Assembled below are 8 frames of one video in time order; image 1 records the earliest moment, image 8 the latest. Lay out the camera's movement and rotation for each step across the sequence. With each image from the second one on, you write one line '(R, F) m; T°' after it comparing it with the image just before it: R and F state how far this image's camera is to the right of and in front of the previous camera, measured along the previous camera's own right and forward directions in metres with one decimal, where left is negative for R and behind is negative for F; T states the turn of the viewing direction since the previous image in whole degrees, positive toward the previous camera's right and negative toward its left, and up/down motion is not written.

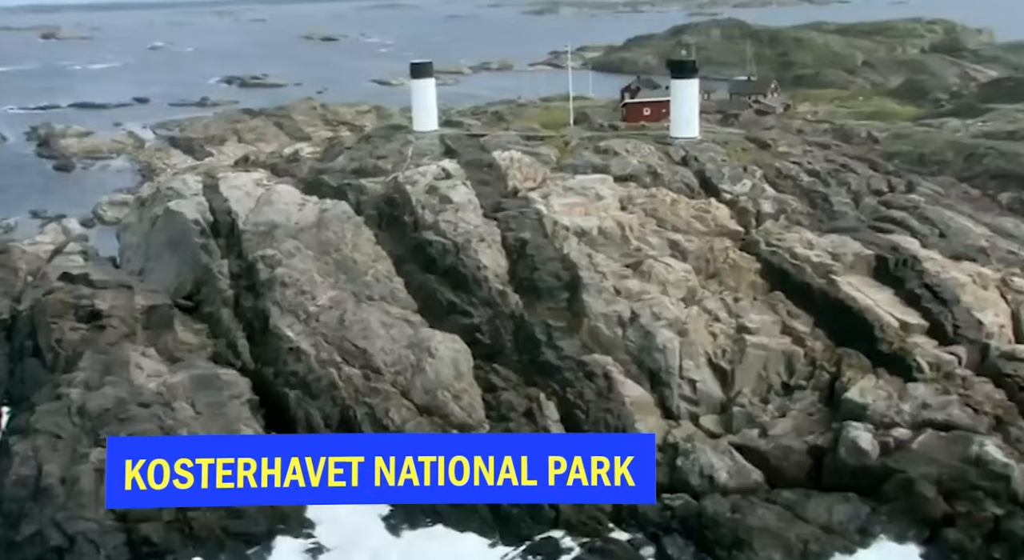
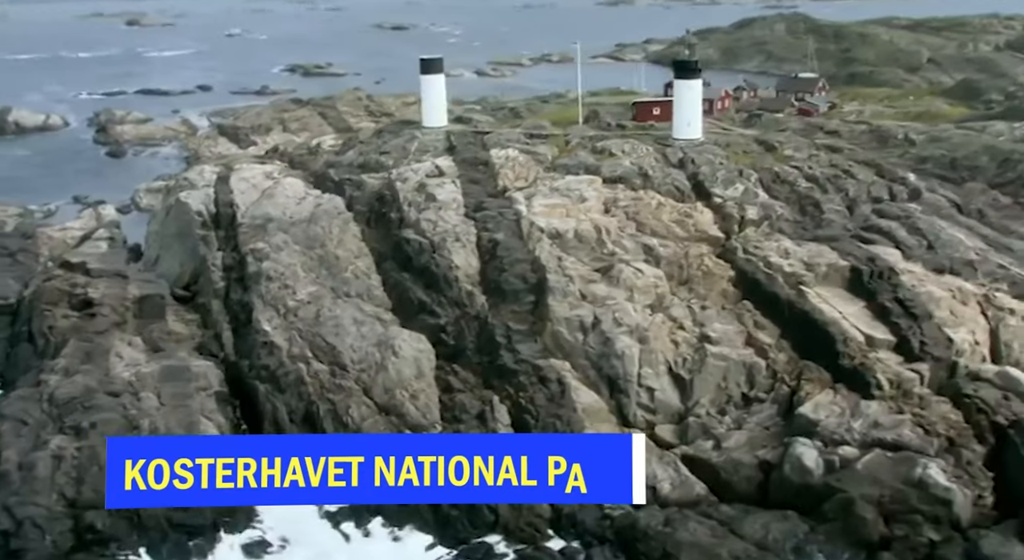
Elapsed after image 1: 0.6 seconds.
(+1.8, +0.1) m; -4°
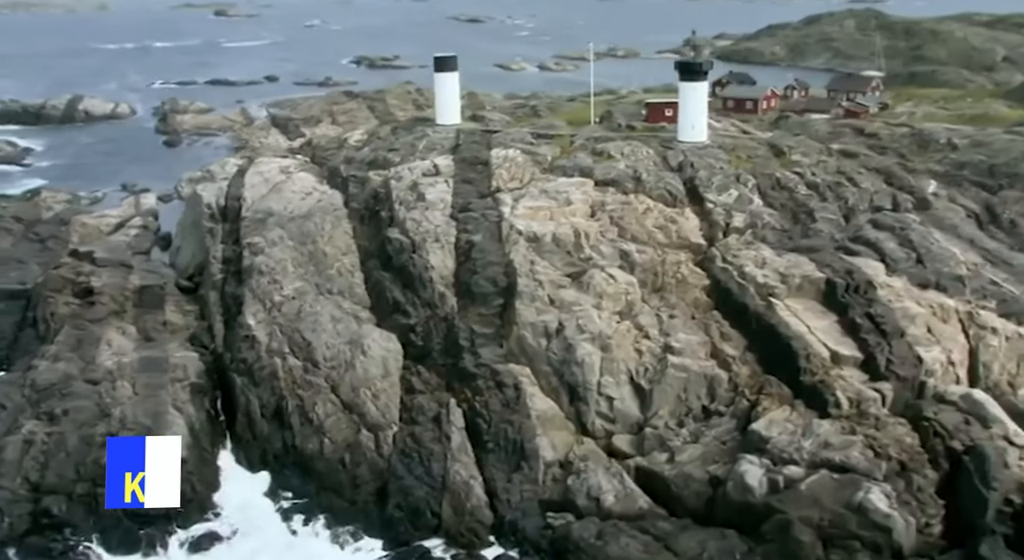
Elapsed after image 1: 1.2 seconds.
(+1.8, +0.1) m; -4°
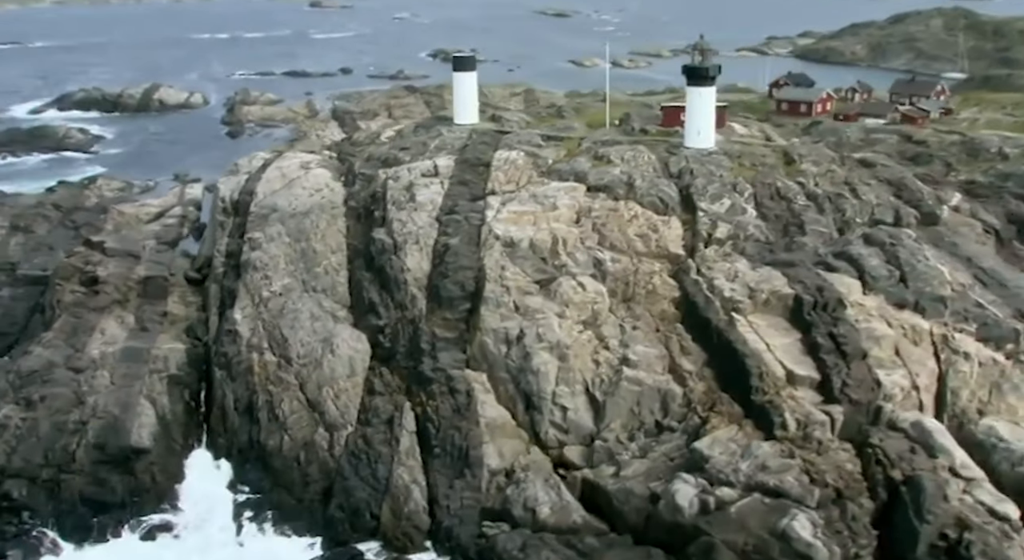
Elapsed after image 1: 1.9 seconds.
(+2.0, +0.1) m; -5°
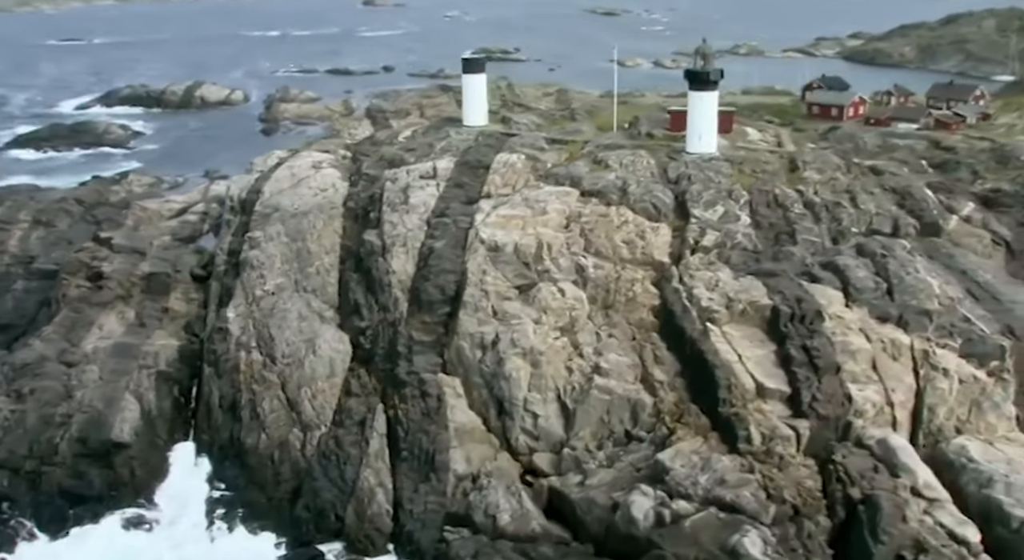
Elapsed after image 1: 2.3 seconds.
(+1.2, +0.1) m; -3°
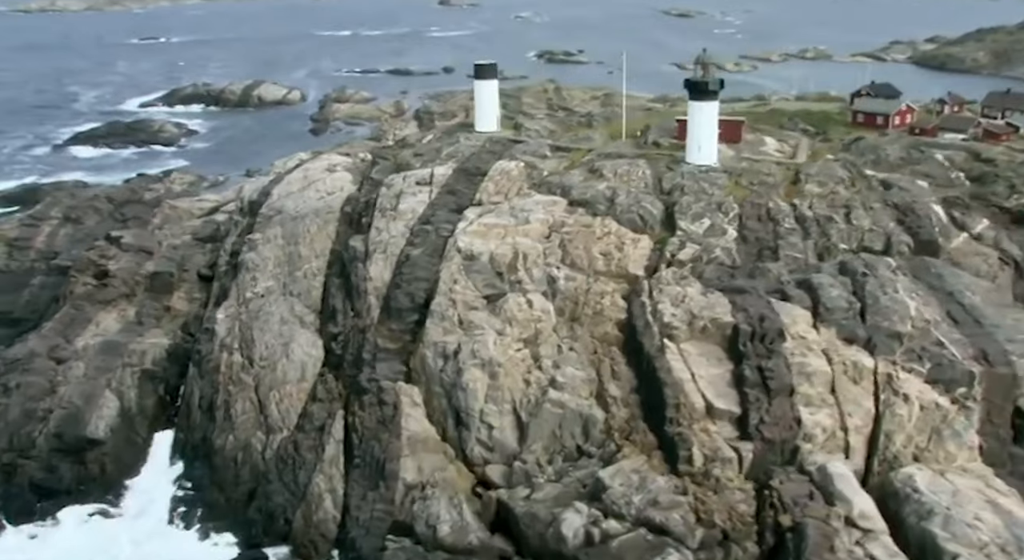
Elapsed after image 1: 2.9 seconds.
(+1.8, +0.1) m; -4°
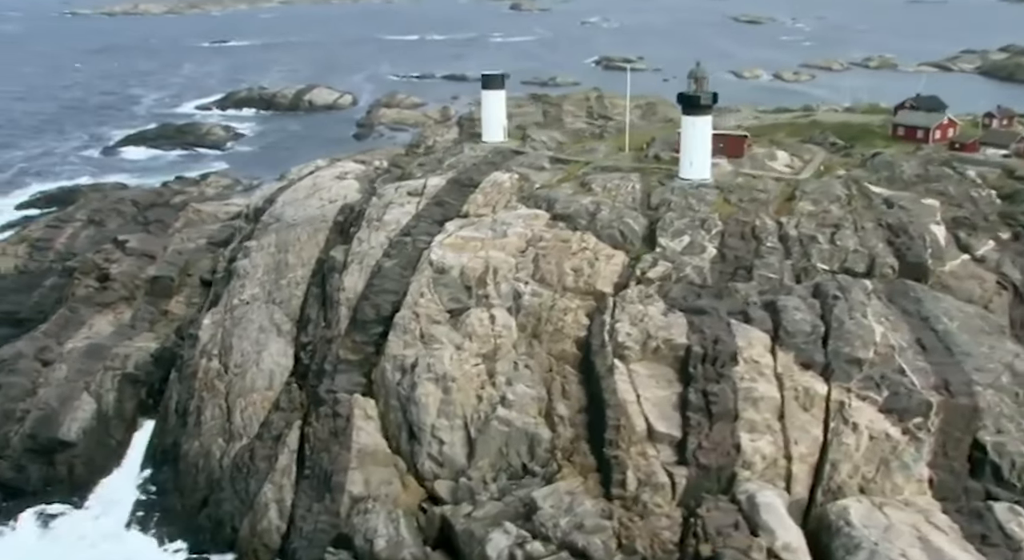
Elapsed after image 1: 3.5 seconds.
(+1.8, +0.1) m; -4°
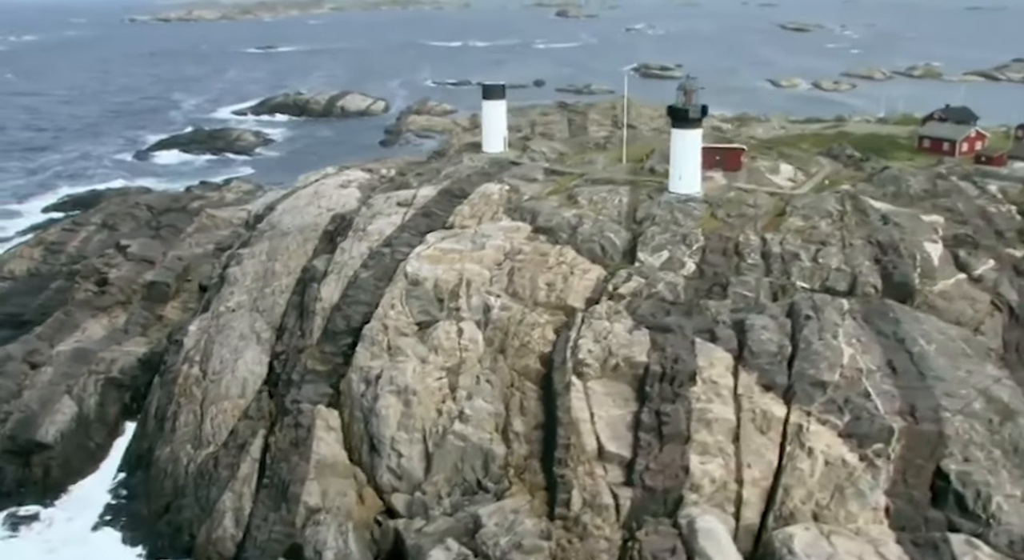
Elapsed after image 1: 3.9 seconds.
(+1.4, +0.1) m; -2°
